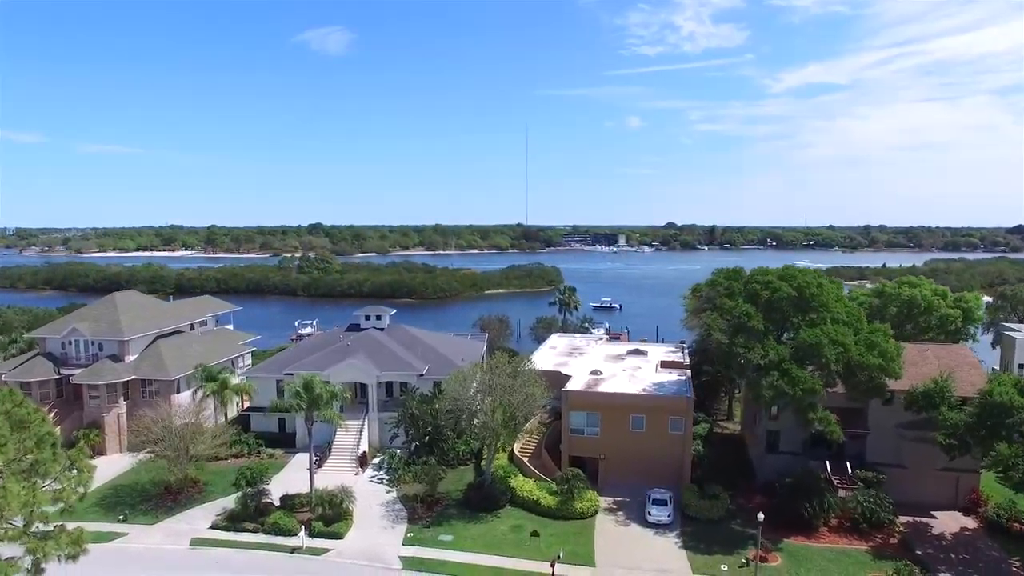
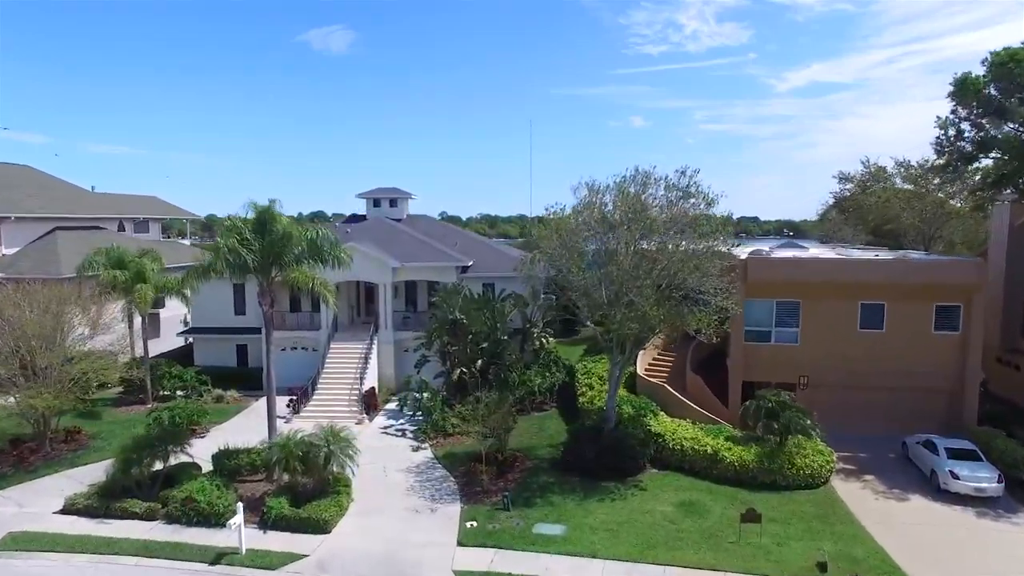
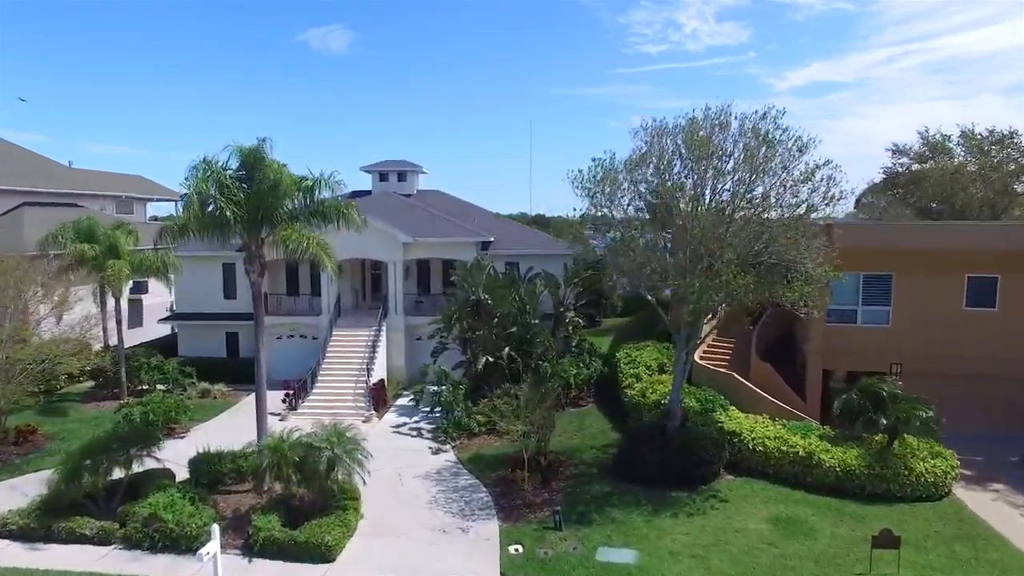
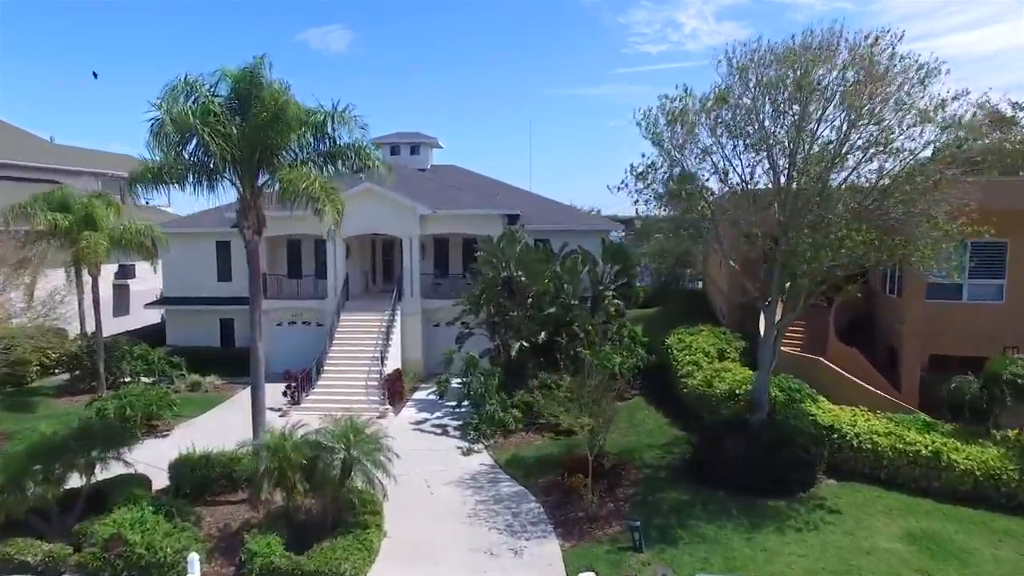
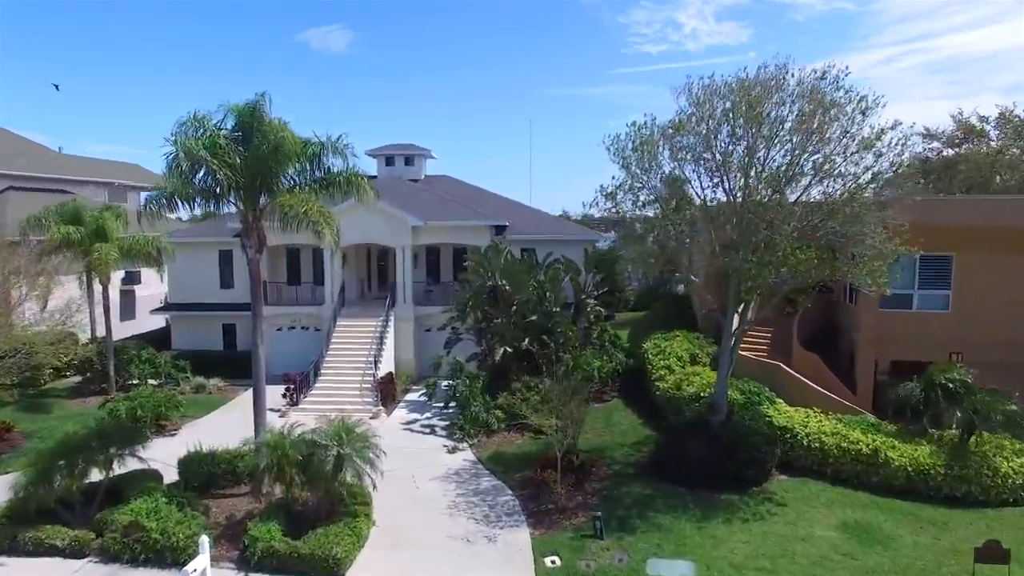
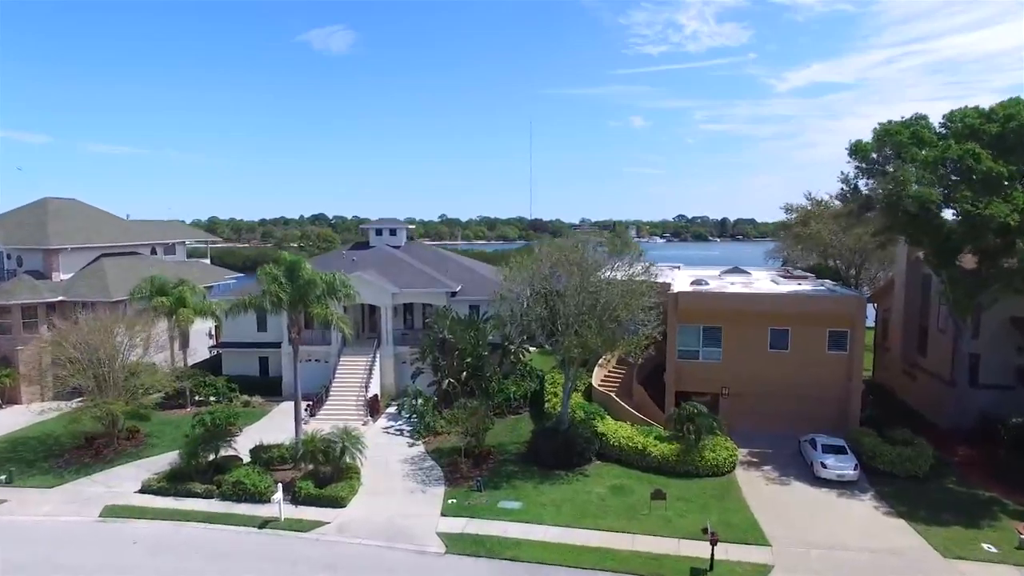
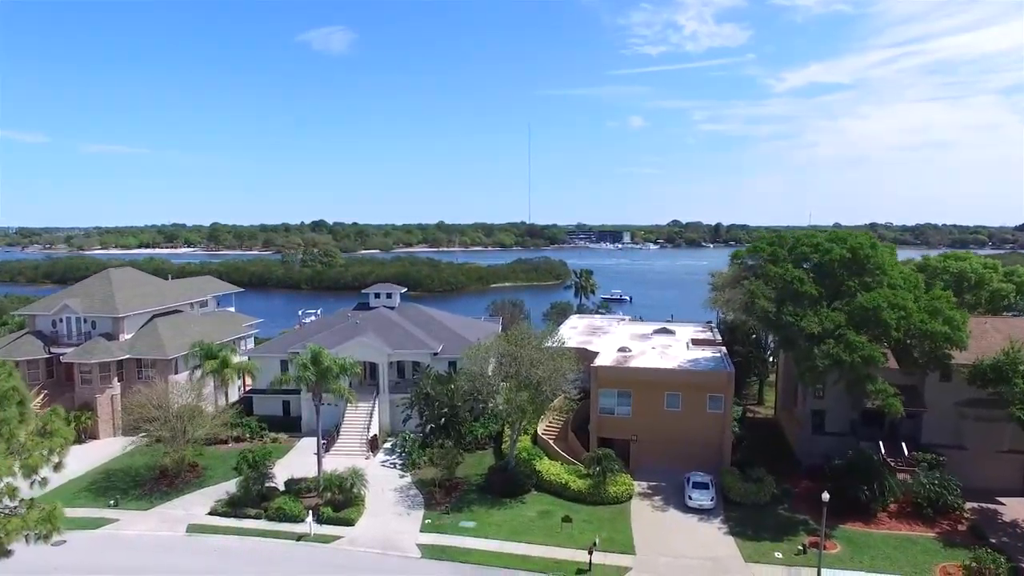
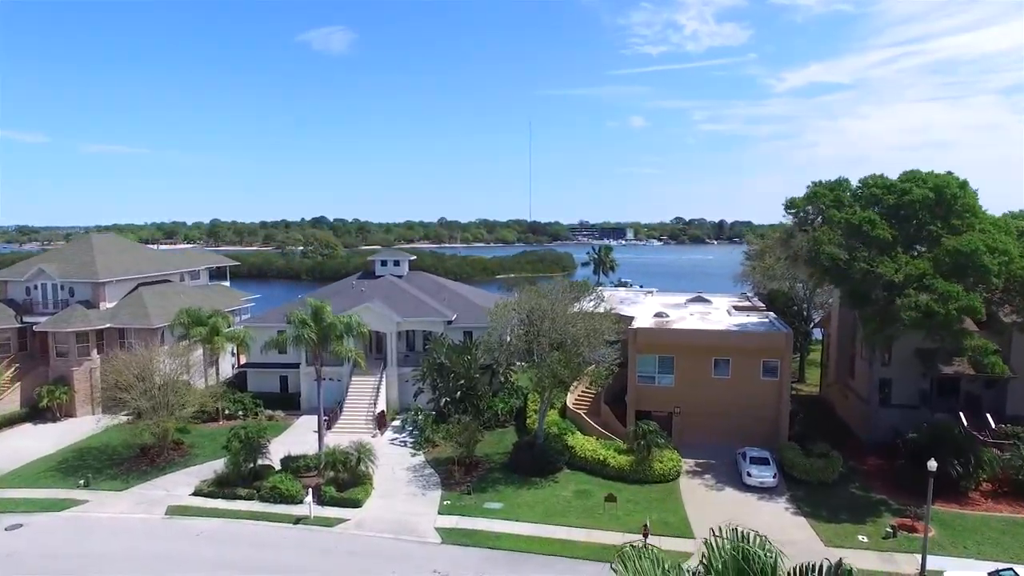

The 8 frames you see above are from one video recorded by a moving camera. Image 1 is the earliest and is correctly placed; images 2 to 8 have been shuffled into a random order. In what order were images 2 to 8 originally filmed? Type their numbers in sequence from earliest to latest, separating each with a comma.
7, 8, 6, 2, 3, 5, 4
